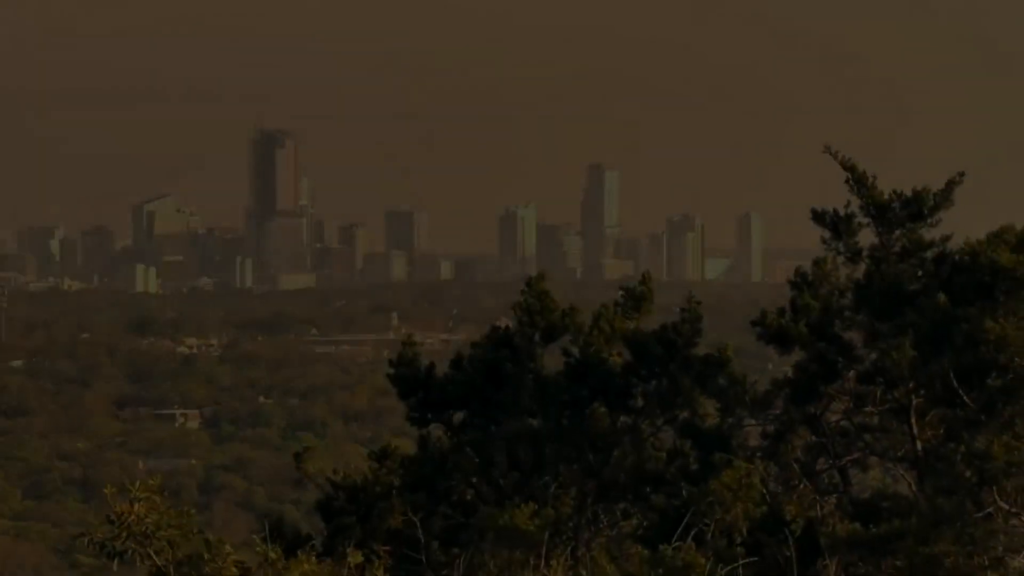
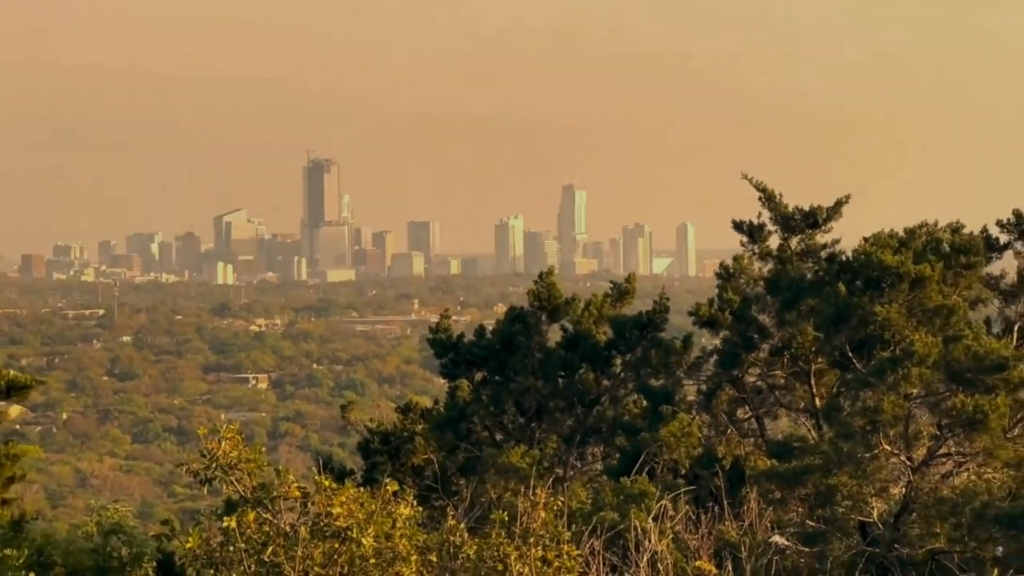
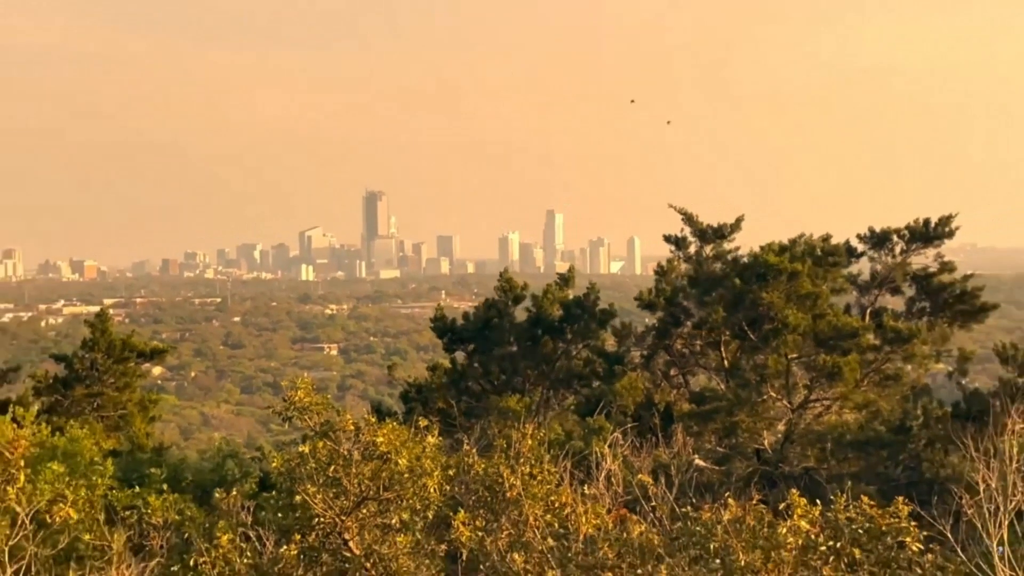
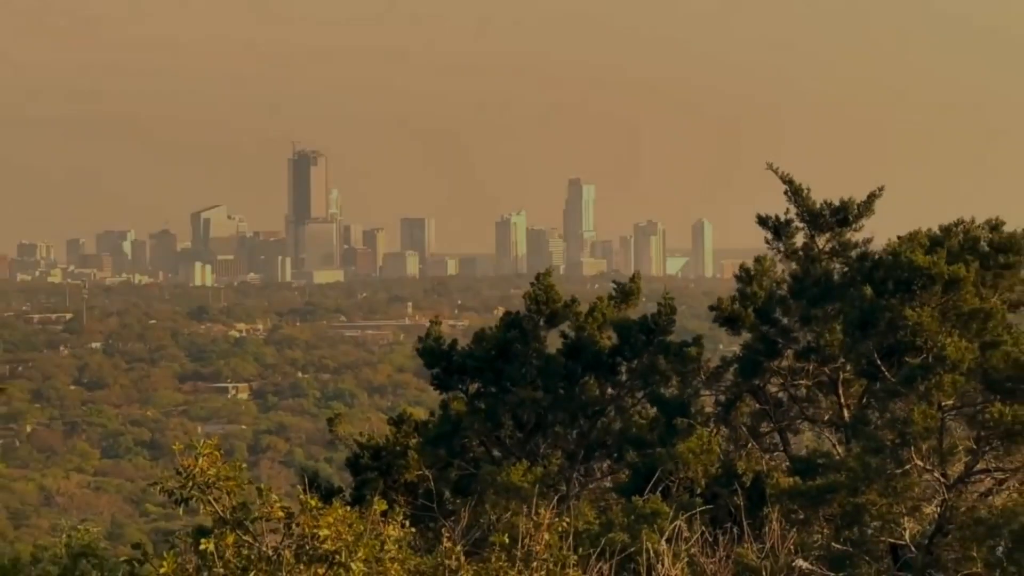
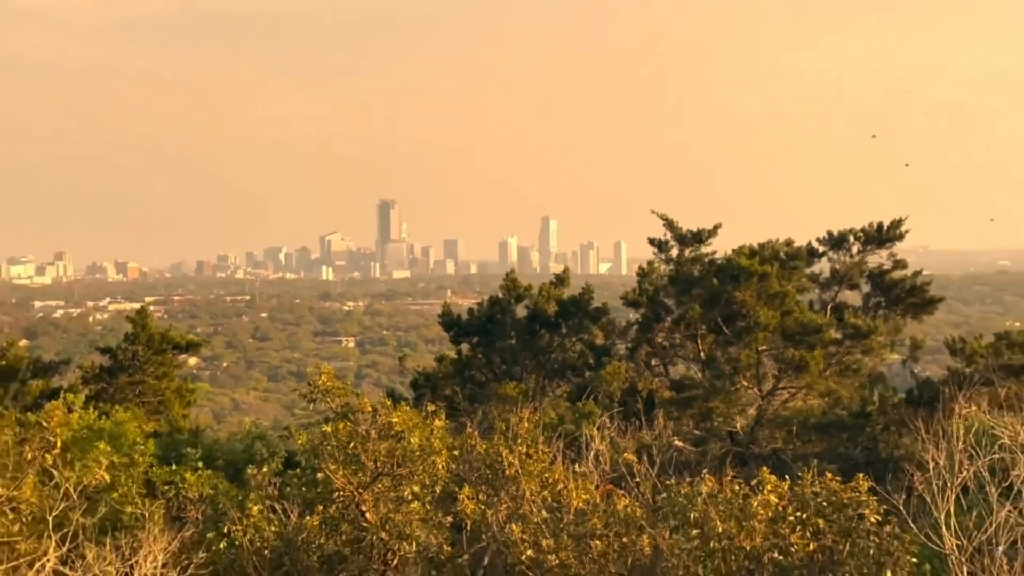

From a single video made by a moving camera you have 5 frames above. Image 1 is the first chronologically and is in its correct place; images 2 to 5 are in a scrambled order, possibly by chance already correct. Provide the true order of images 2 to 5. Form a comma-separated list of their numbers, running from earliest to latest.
4, 2, 3, 5
